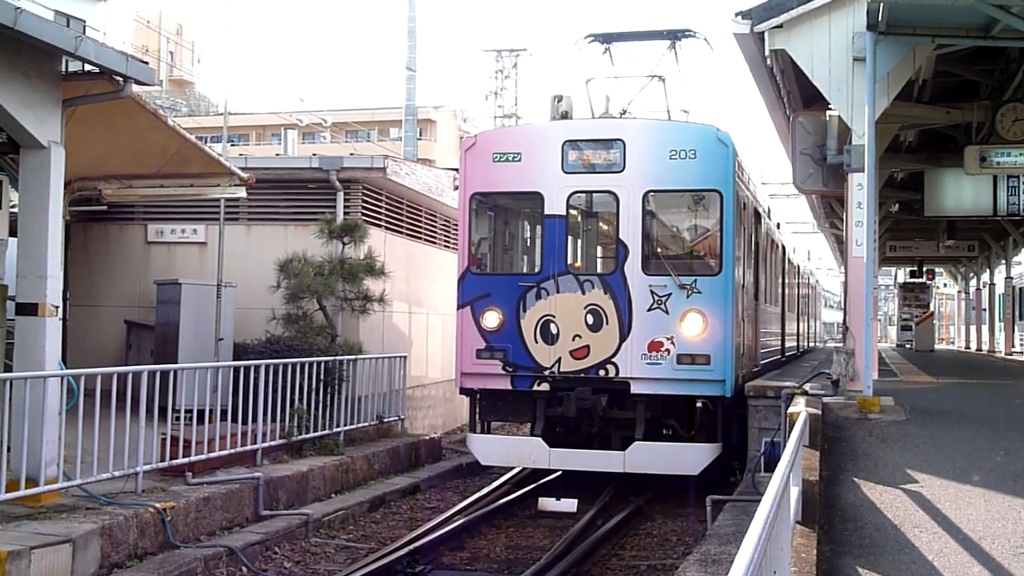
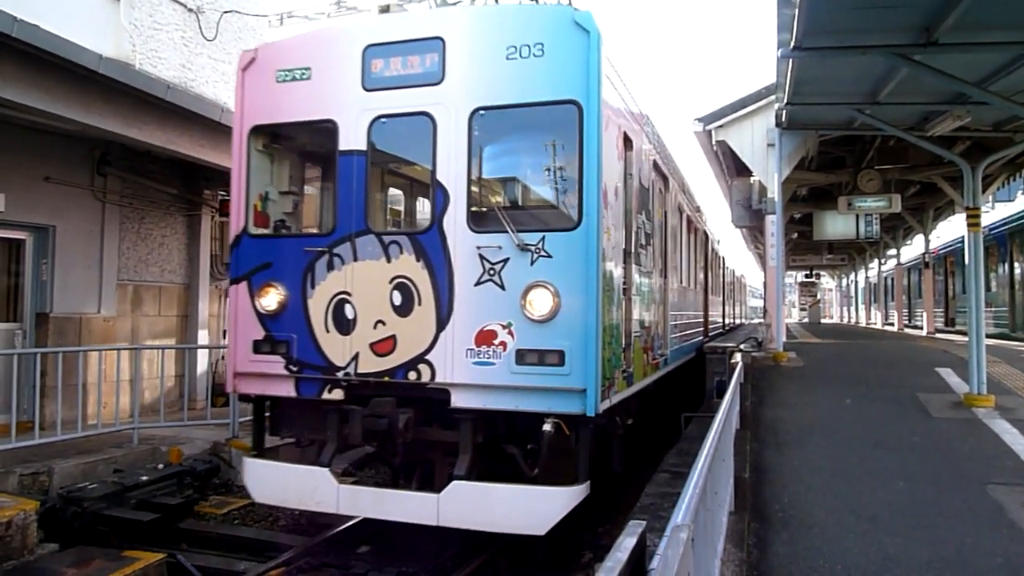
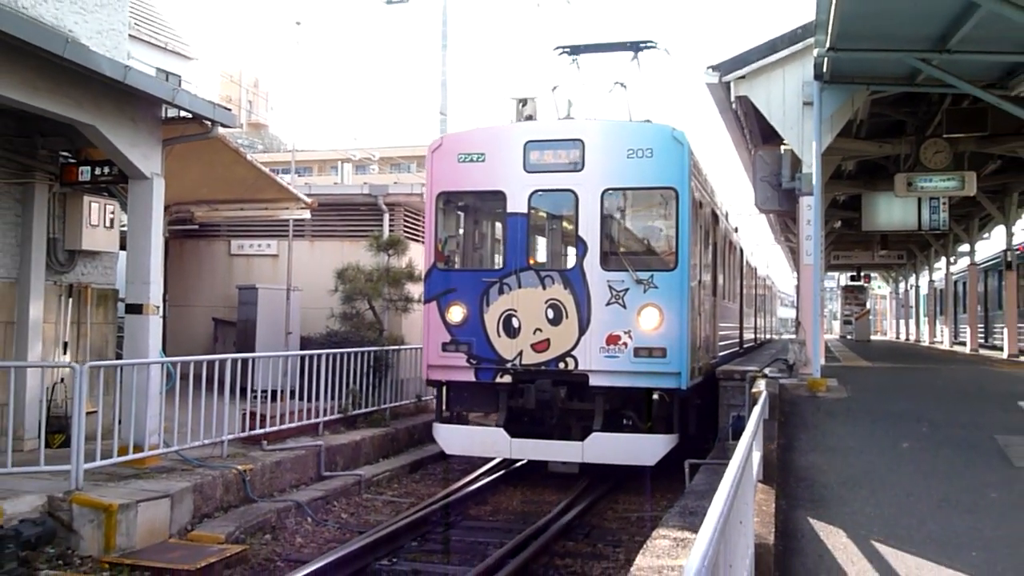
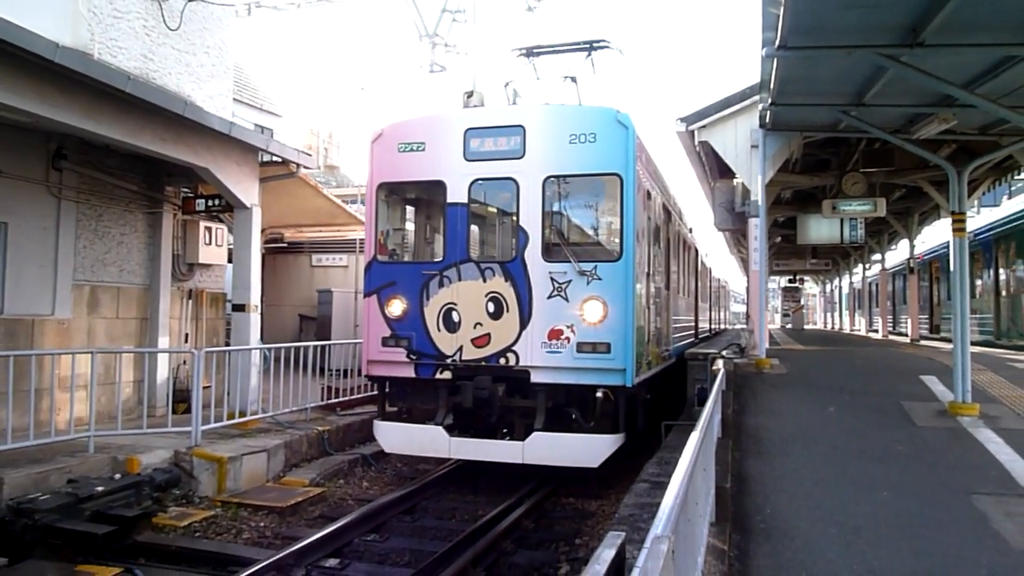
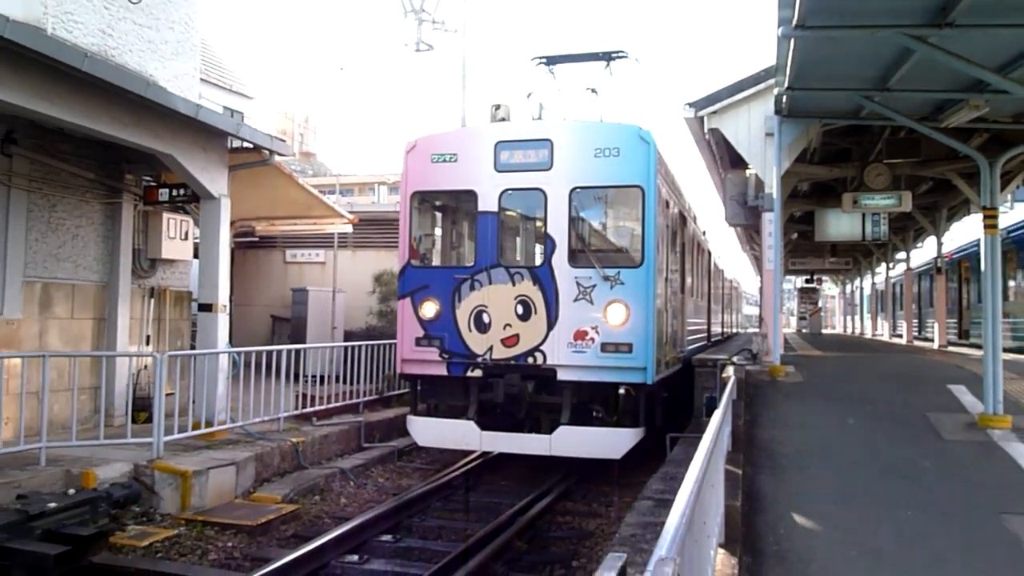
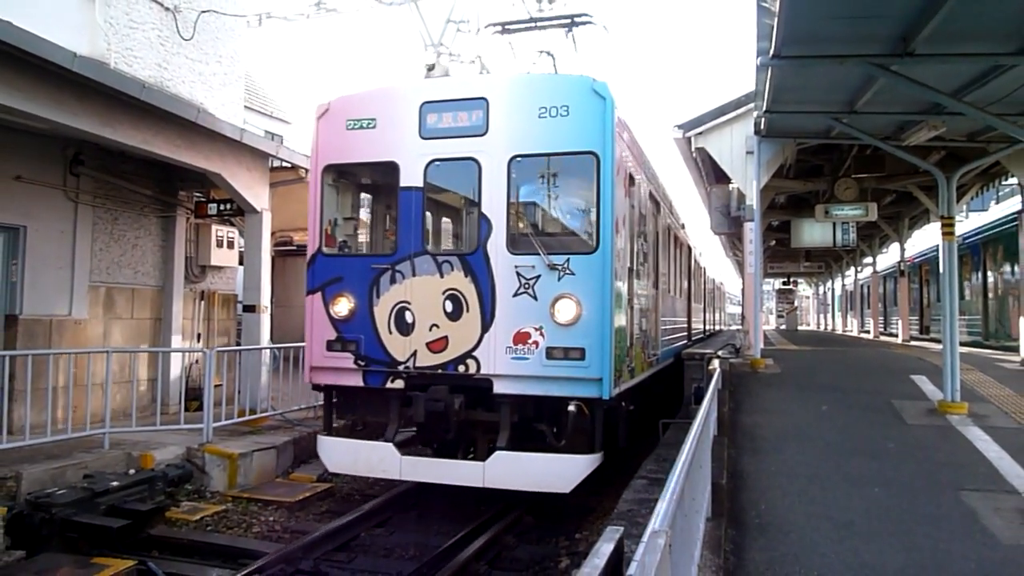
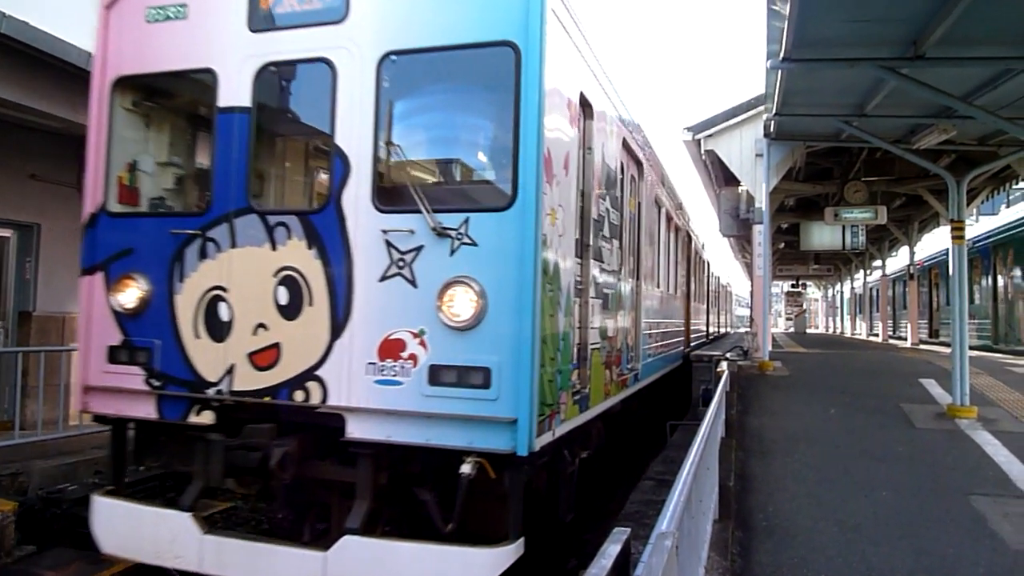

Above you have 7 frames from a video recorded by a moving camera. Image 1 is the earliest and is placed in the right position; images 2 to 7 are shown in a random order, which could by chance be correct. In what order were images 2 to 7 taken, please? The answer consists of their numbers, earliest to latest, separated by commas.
3, 5, 4, 6, 2, 7
